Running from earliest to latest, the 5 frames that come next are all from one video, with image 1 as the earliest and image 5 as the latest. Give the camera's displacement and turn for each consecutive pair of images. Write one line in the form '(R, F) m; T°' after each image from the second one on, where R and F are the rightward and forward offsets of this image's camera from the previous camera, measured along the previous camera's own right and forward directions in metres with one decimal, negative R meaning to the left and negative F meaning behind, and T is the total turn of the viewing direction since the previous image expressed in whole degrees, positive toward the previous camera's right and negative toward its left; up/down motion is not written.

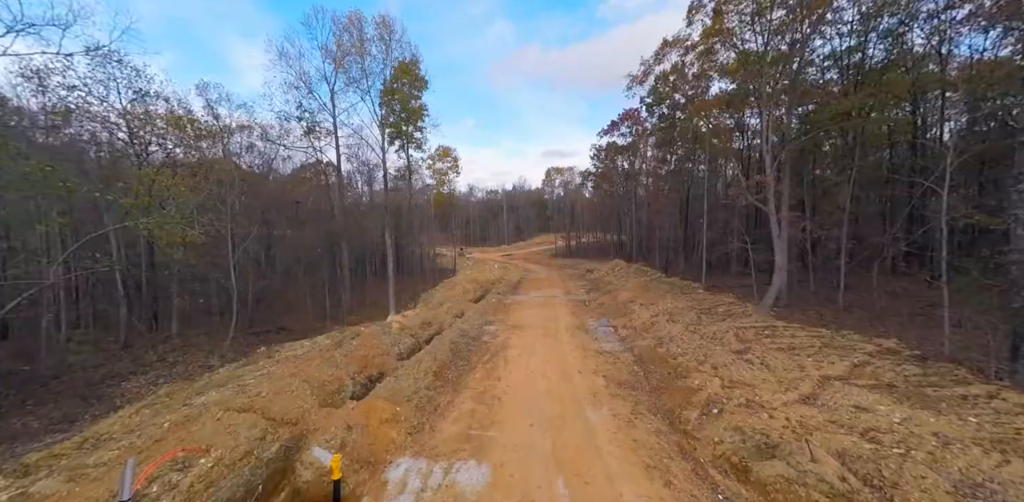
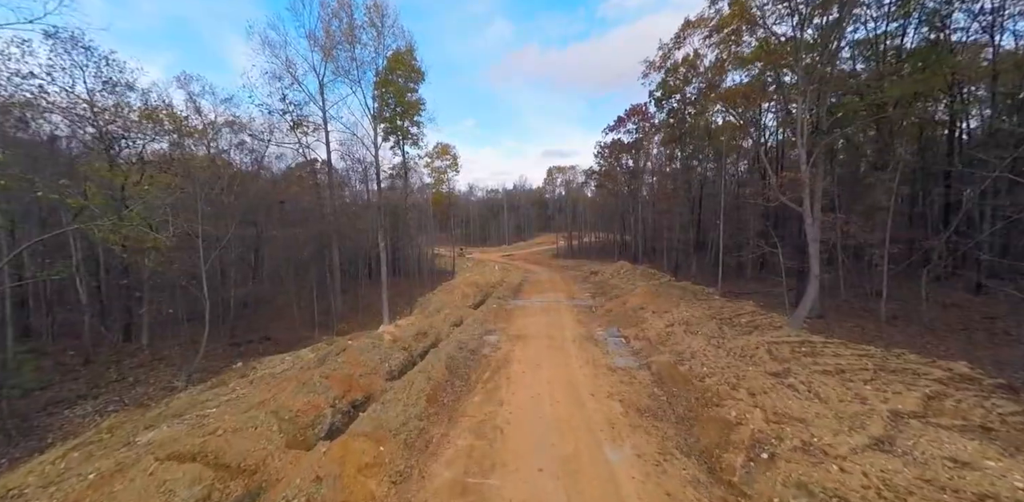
(-0.1, +1.1) m; 0°
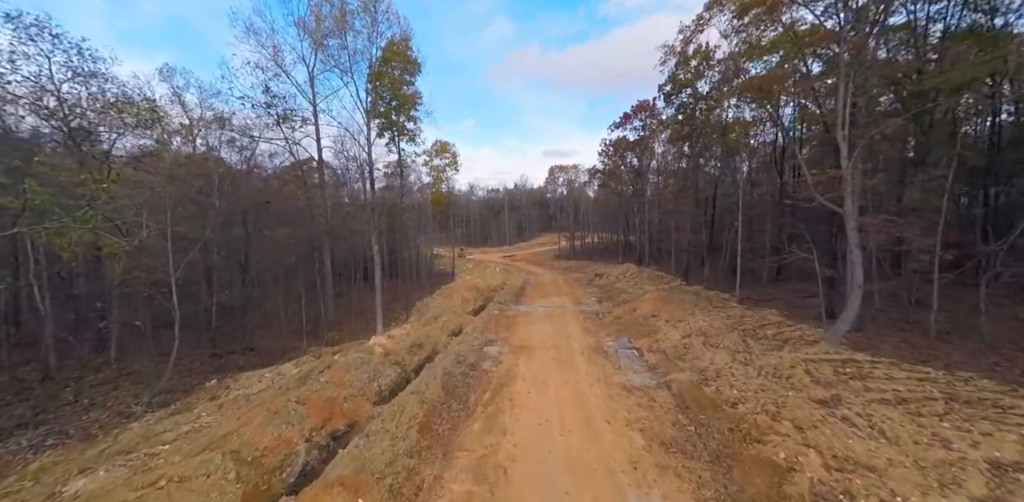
(-0.1, +1.0) m; 0°
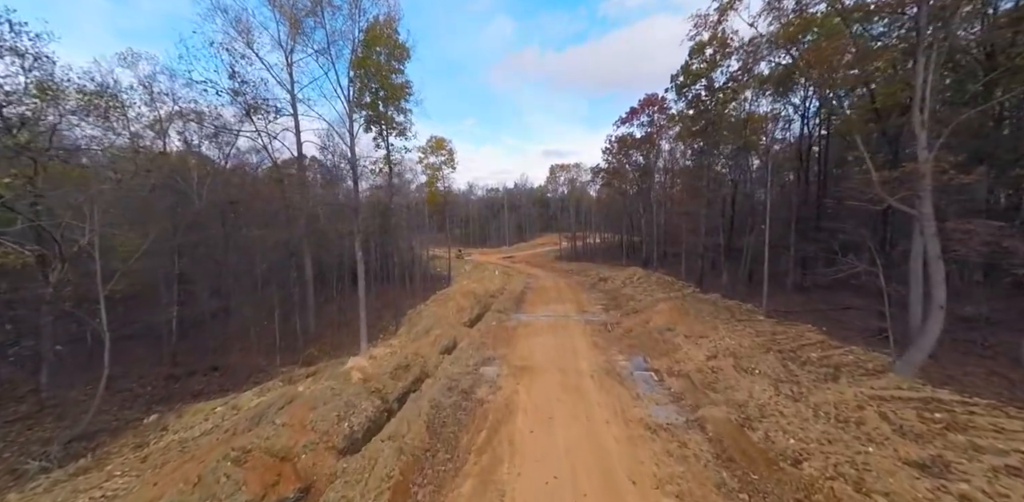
(0.0, +1.6) m; 0°
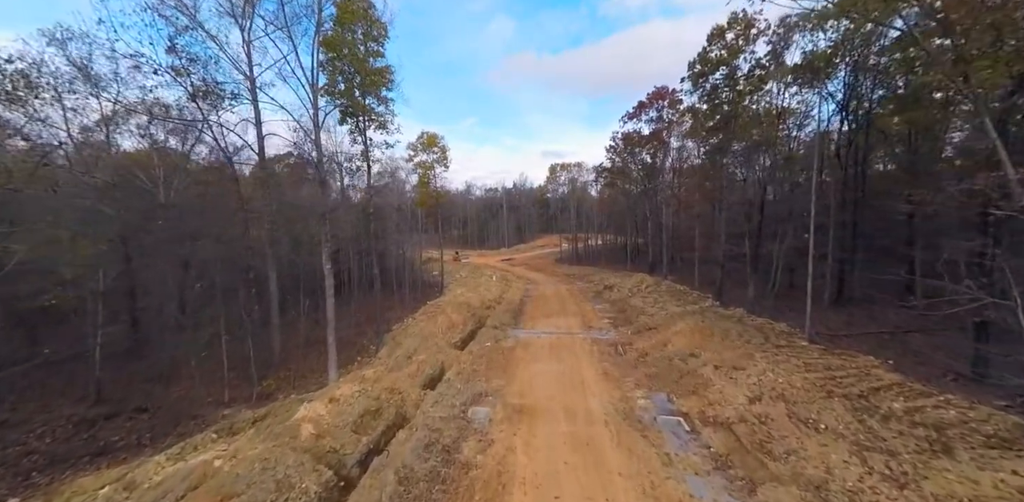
(+0.1, +2.1) m; 0°
